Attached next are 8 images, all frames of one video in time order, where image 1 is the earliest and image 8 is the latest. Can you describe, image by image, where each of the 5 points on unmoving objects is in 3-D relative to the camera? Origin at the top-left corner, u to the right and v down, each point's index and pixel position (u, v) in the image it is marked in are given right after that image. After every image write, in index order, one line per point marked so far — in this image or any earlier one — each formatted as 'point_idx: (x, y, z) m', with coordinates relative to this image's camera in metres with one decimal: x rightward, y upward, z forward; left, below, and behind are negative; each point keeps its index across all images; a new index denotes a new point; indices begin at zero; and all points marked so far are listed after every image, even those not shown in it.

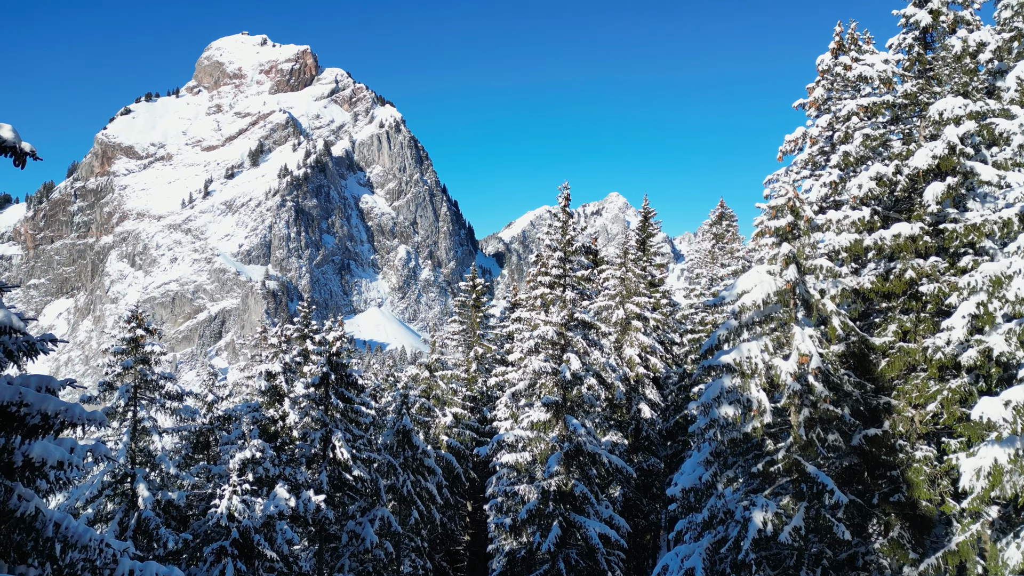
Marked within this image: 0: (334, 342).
0: (-6.7, -2.1, +18.7) m
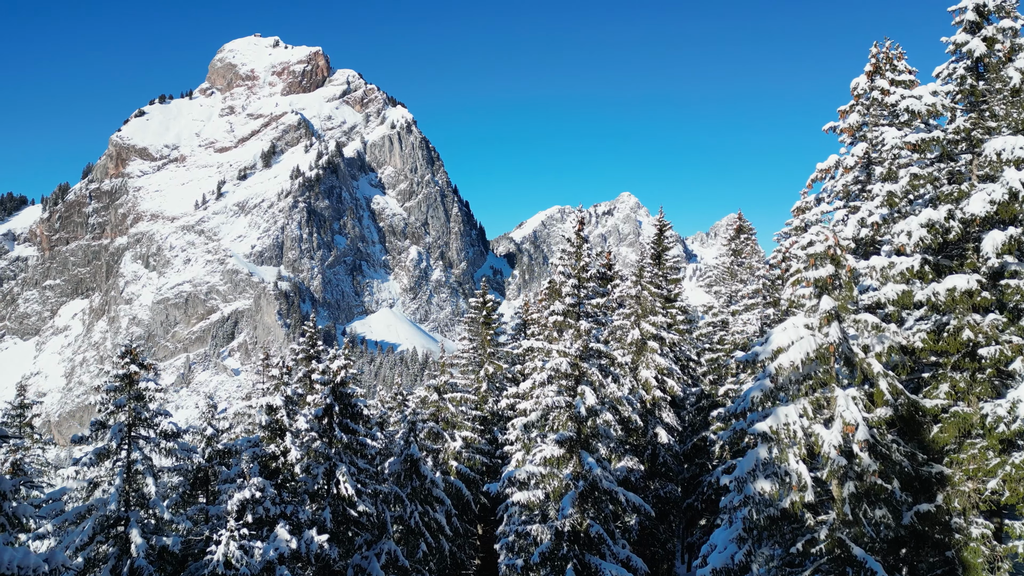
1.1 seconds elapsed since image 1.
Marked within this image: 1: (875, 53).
0: (-6.3, -3.0, +18.0) m
1: (+10.2, +6.7, +14.3) m
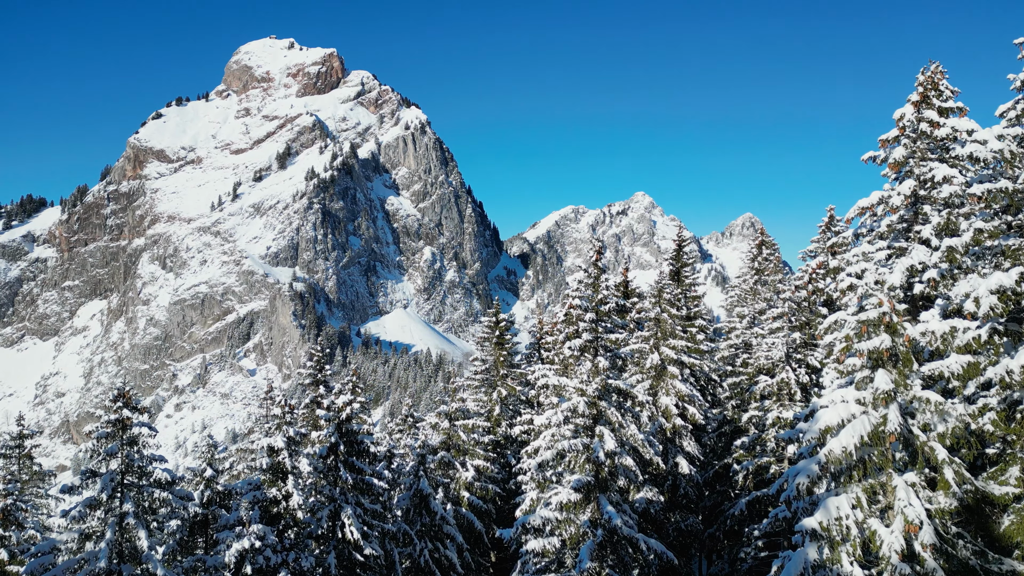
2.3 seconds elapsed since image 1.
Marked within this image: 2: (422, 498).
0: (-5.8, -4.1, +17.2) m
1: (+10.6, +5.5, +13.0) m
2: (-3.5, -8.2, +19.5) m
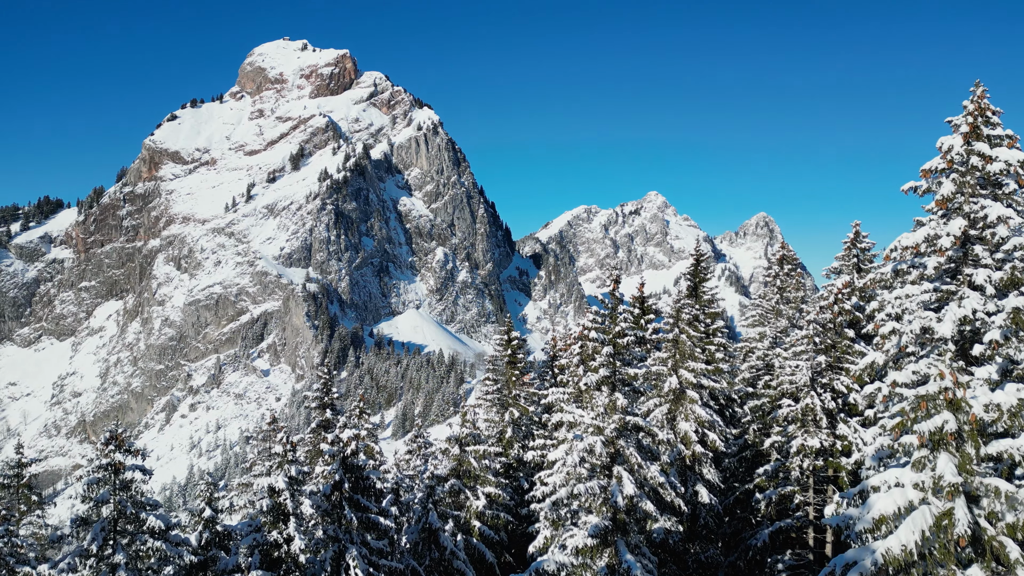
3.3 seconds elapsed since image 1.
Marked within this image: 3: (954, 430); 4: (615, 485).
0: (-5.4, -5.1, +16.4) m
1: (+11.0, +4.4, +11.8) m
2: (-3.1, -9.2, +18.8) m
3: (+6.9, -2.1, +7.8) m
4: (+3.3, -6.3, +16.3) m
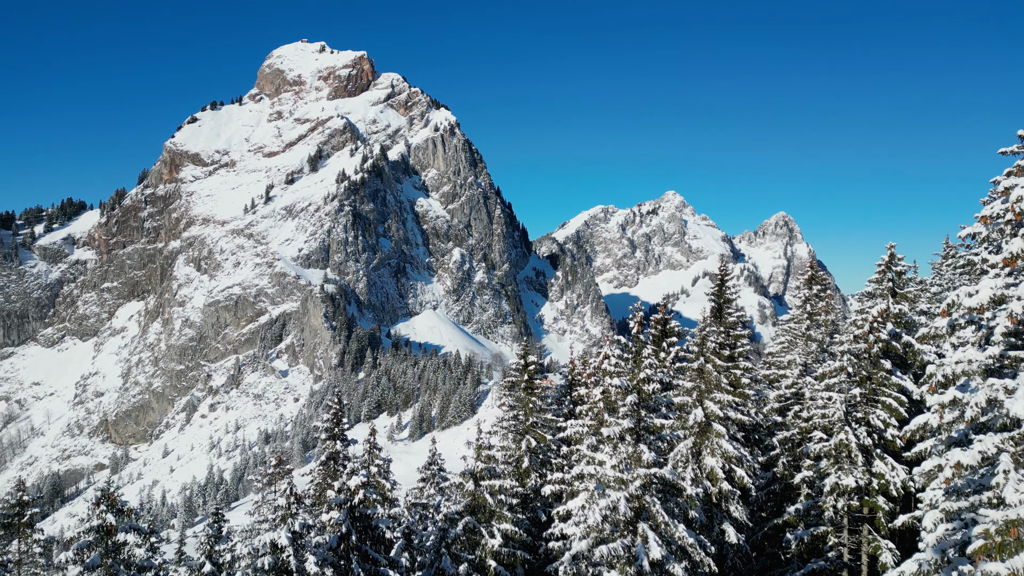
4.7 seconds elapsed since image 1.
0: (-4.9, -6.3, +15.5) m
1: (+11.4, +3.0, +10.2) m
2: (-2.5, -10.4, +17.8) m
3: (+7.1, -3.5, +6.5) m
4: (+3.8, -7.6, +15.1) m
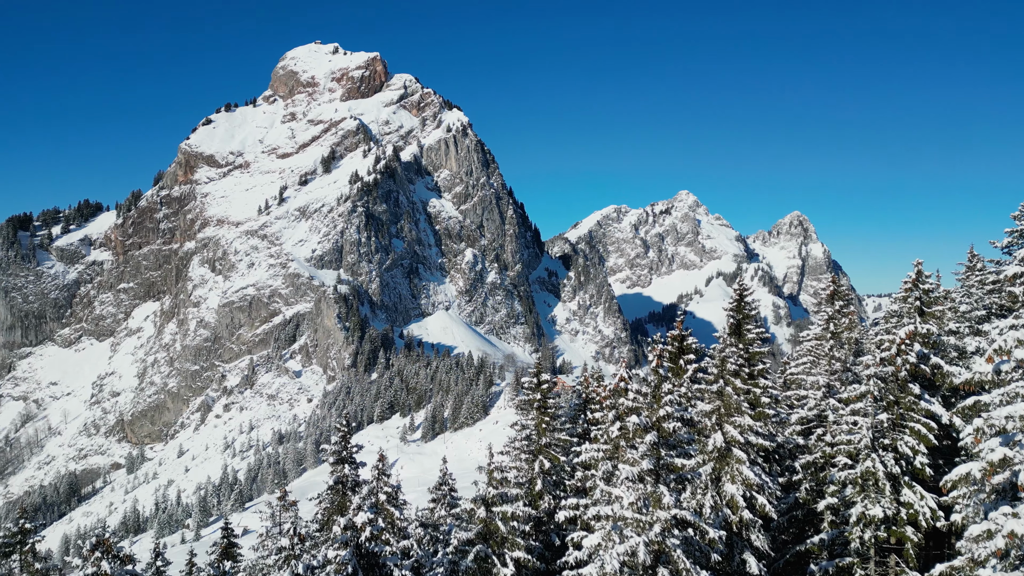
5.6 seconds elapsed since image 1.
0: (-4.5, -7.2, +14.9) m
1: (+11.7, +2.0, +9.2) m
2: (-2.1, -11.2, +17.1) m
3: (+7.3, -4.5, +5.5) m
4: (+4.2, -8.5, +14.3) m
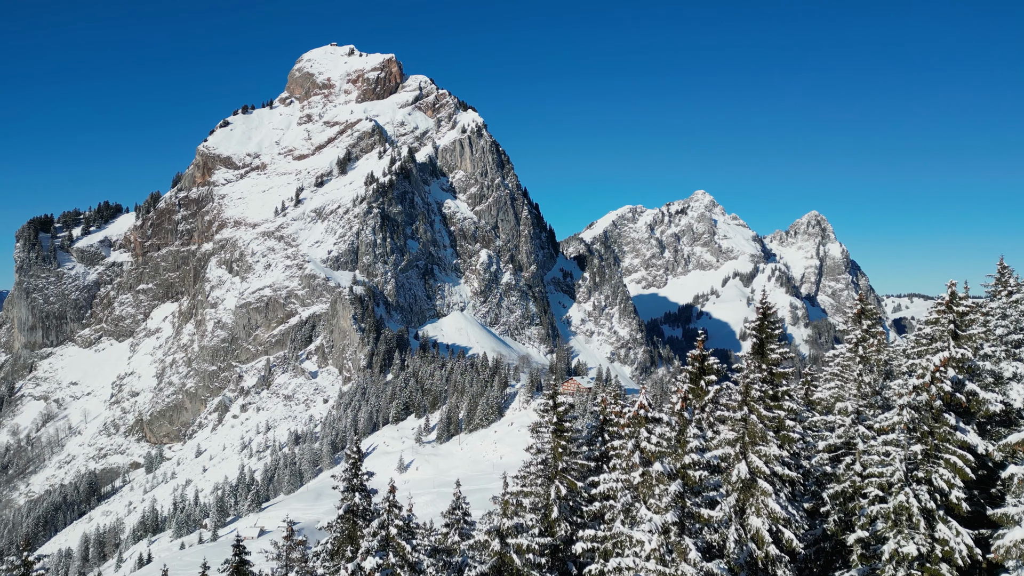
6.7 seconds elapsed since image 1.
0: (-4.0, -8.1, +14.2) m
1: (+12.0, +0.9, +7.9) m
2: (-1.6, -12.2, +16.4) m
3: (+7.5, -5.5, +4.5) m
4: (+4.6, -9.5, +13.3) m
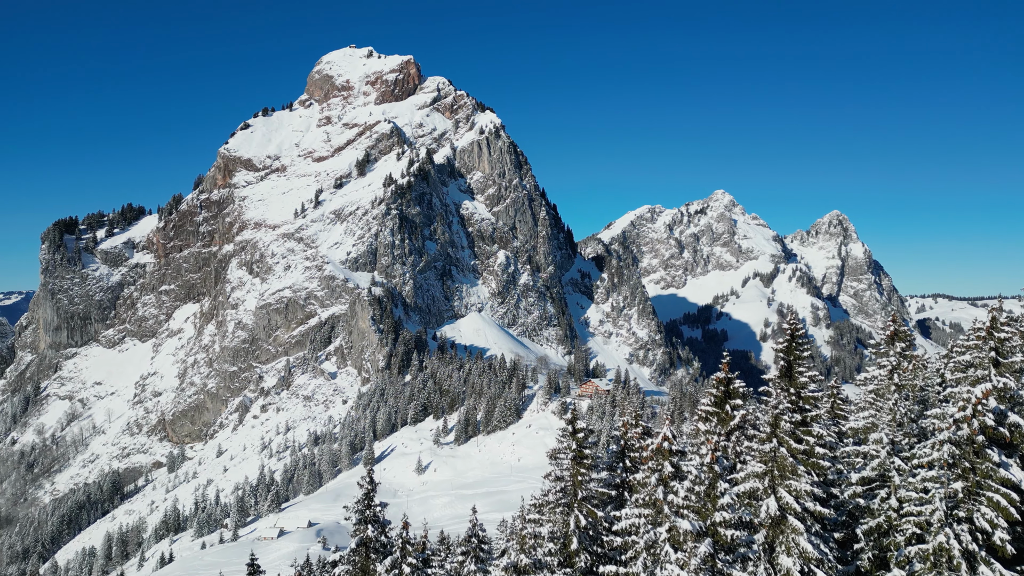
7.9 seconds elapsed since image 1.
0: (-3.5, -9.0, +13.3) m
1: (+12.4, -0.2, +6.4) m
2: (-1.0, -13.1, +15.4) m
3: (+7.7, -6.6, +3.2) m
4: (+5.1, -10.5, +12.2) m
